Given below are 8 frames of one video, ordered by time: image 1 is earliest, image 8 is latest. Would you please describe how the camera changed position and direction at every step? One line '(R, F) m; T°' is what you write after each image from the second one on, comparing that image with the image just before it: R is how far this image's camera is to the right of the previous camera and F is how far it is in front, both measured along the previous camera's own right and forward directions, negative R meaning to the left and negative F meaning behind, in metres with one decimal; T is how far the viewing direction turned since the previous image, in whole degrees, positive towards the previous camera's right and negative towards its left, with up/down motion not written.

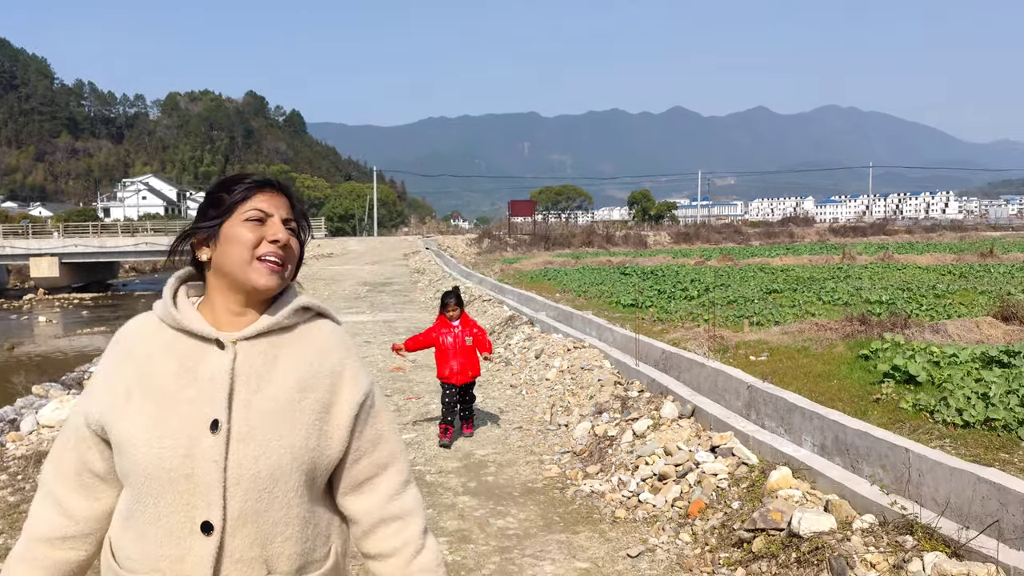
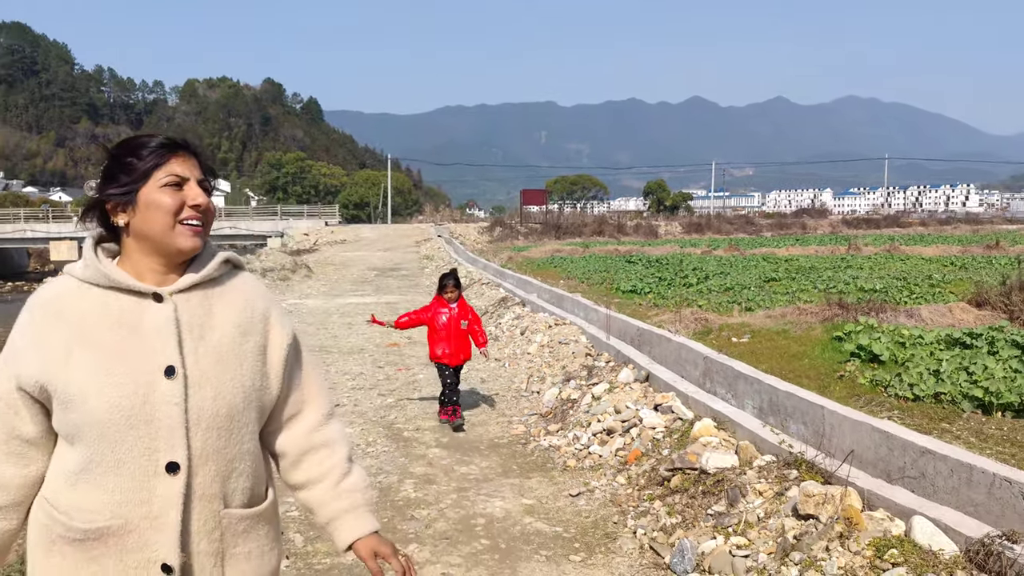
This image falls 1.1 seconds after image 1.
(+0.3, -0.5) m; -1°
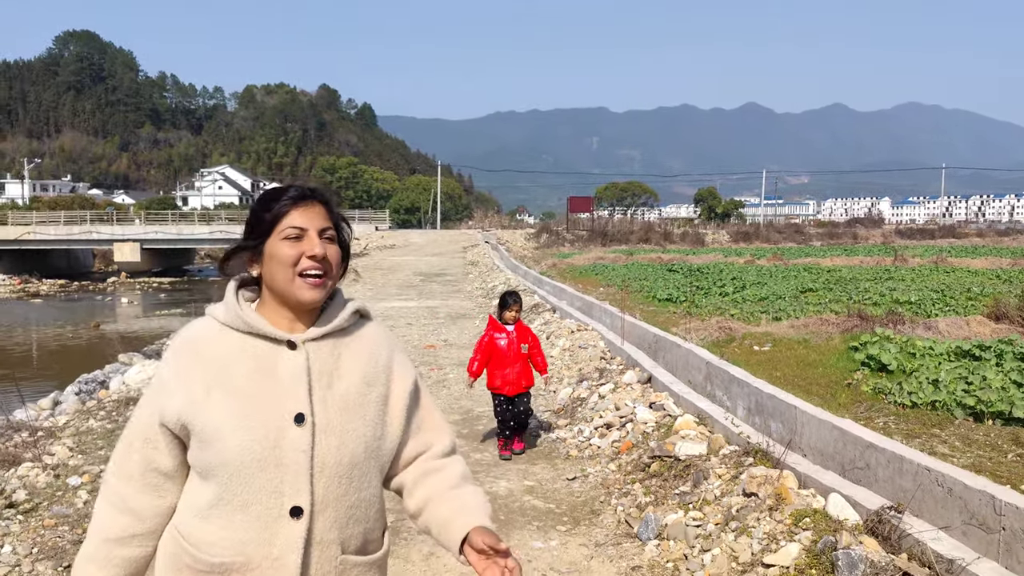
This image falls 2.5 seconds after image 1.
(+0.2, -0.6) m; -3°
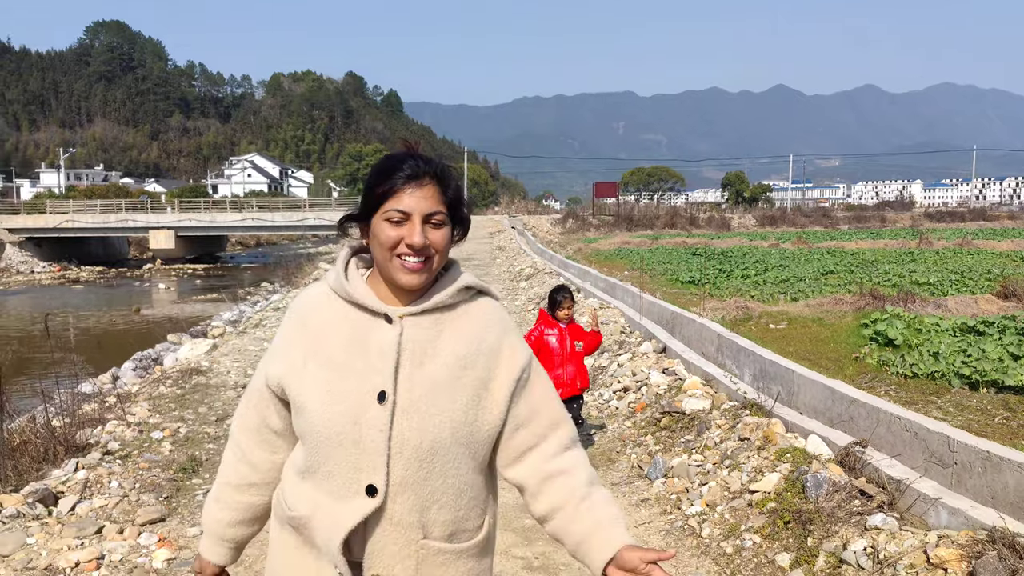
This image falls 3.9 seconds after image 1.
(0.0, -0.6) m; -2°
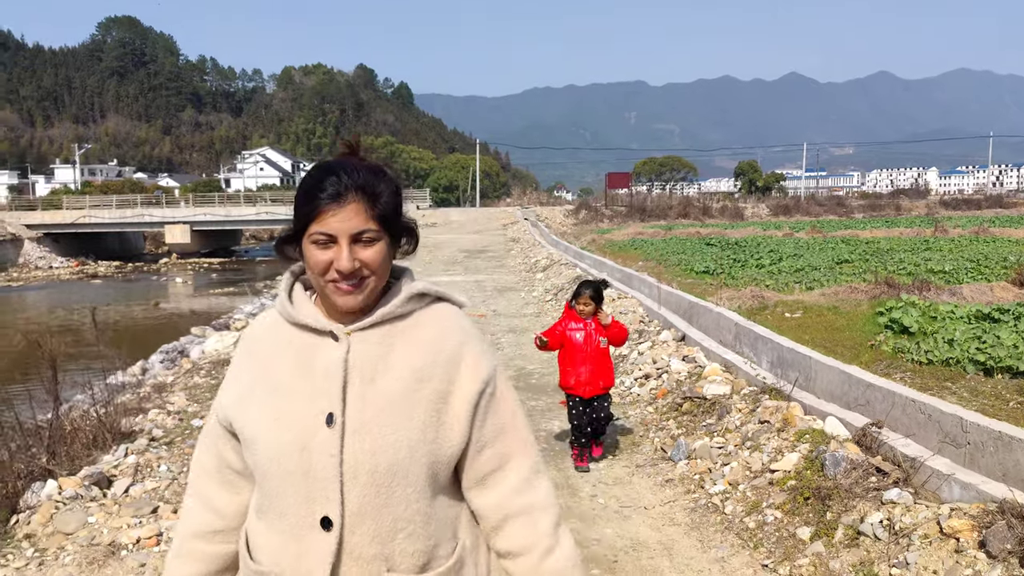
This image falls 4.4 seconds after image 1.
(-0.1, -0.2) m; -1°
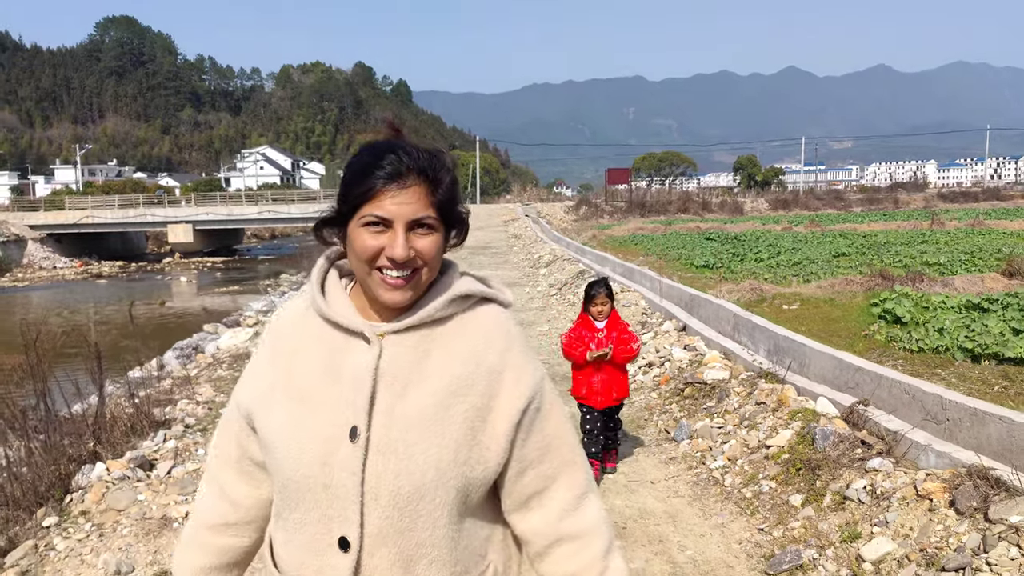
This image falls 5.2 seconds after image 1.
(-0.1, -0.3) m; 0°
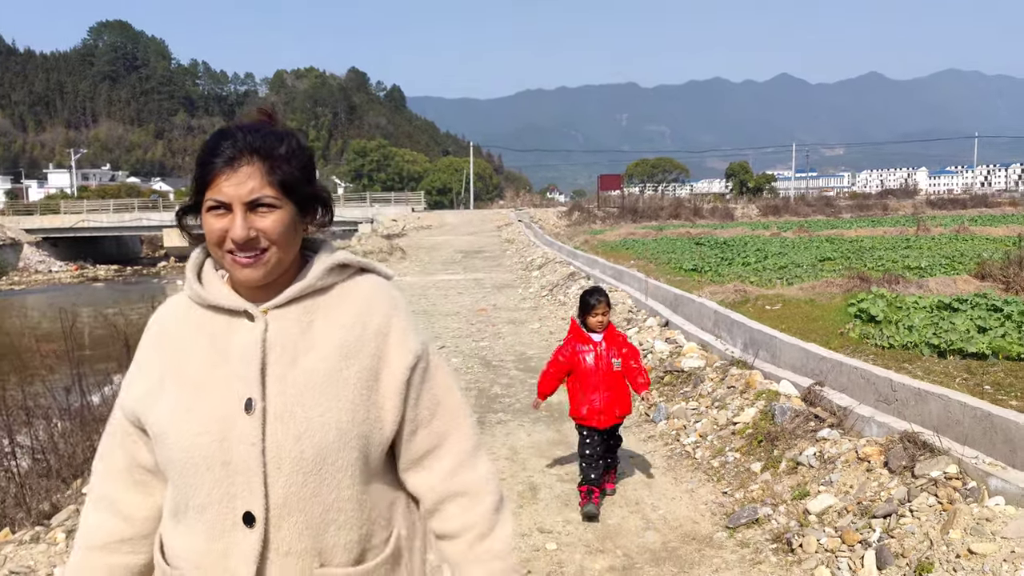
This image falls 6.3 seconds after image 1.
(0.0, -0.5) m; 0°
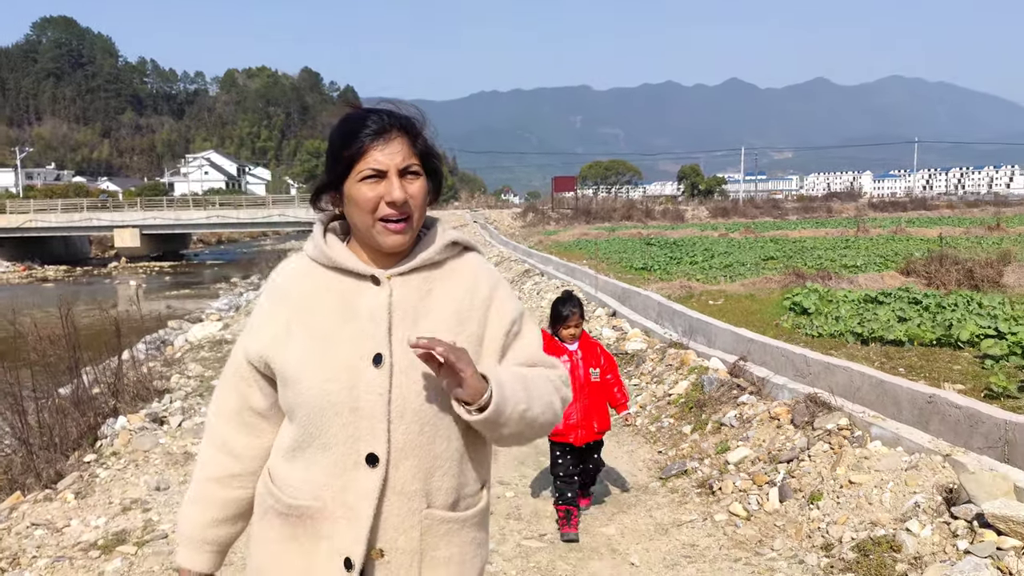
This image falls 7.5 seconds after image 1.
(0.0, -0.6) m; +3°
